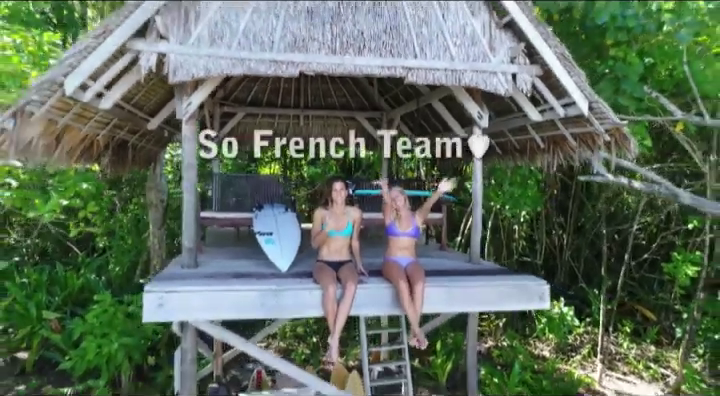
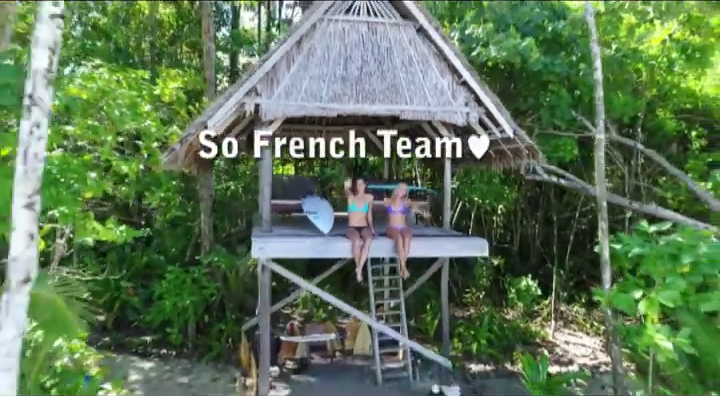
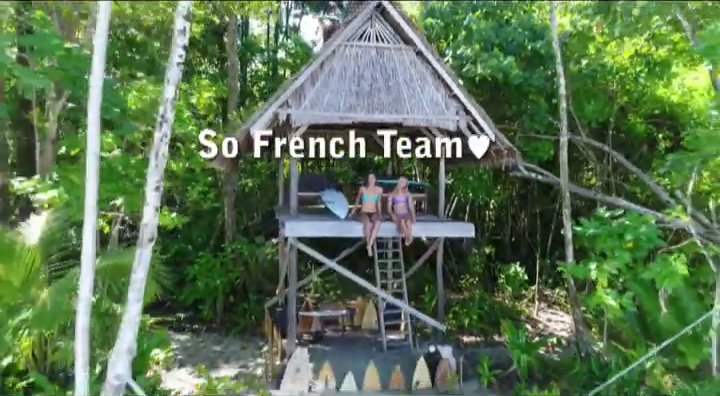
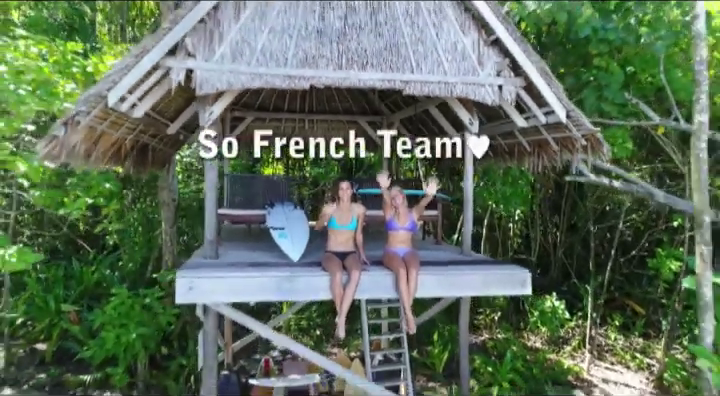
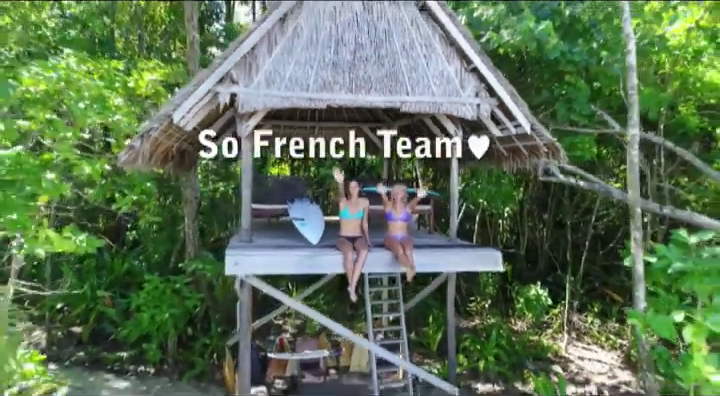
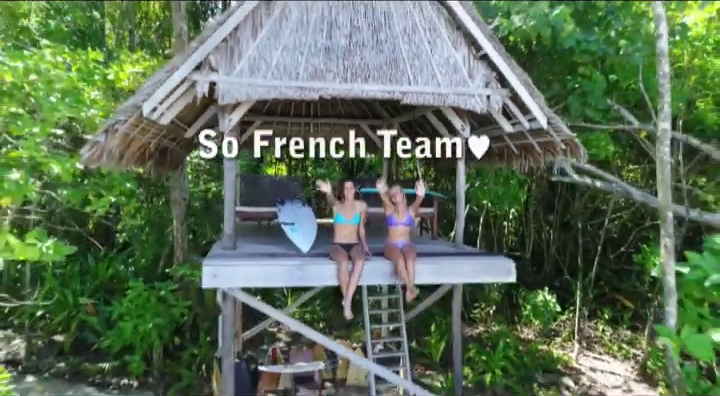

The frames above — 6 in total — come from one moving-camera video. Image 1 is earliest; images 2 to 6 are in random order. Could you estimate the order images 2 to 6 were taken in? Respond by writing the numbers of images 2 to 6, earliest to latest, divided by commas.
4, 6, 5, 2, 3
